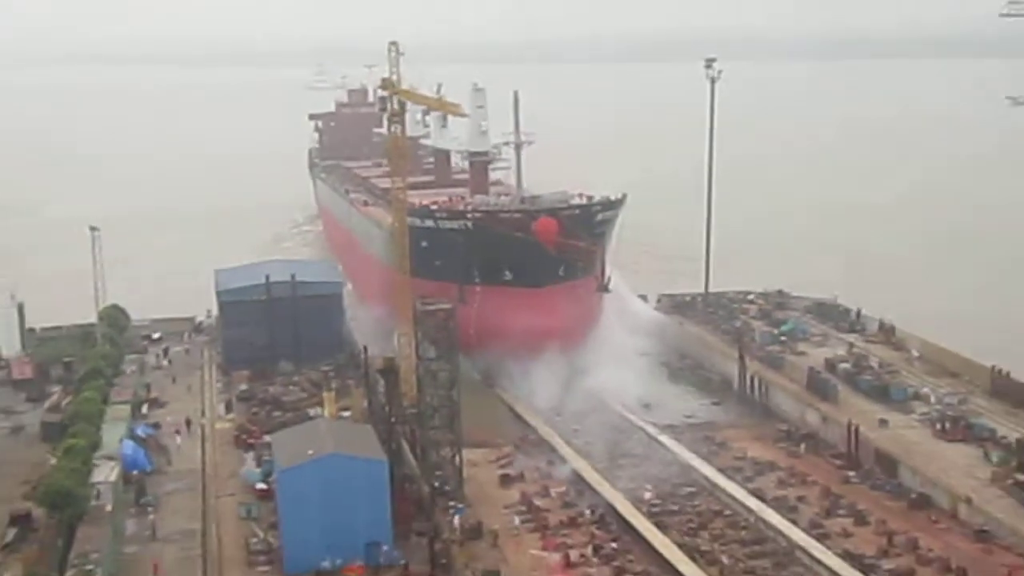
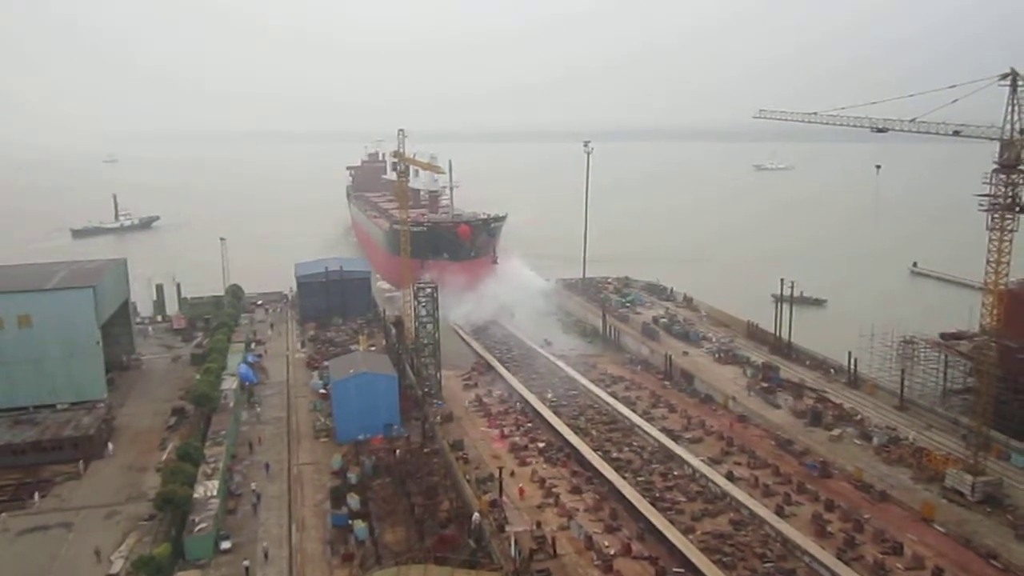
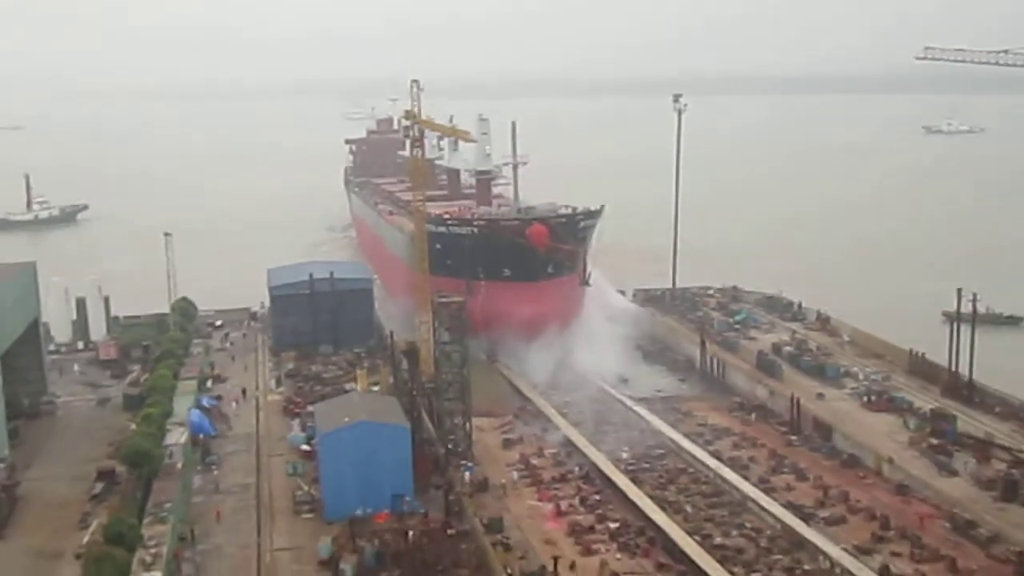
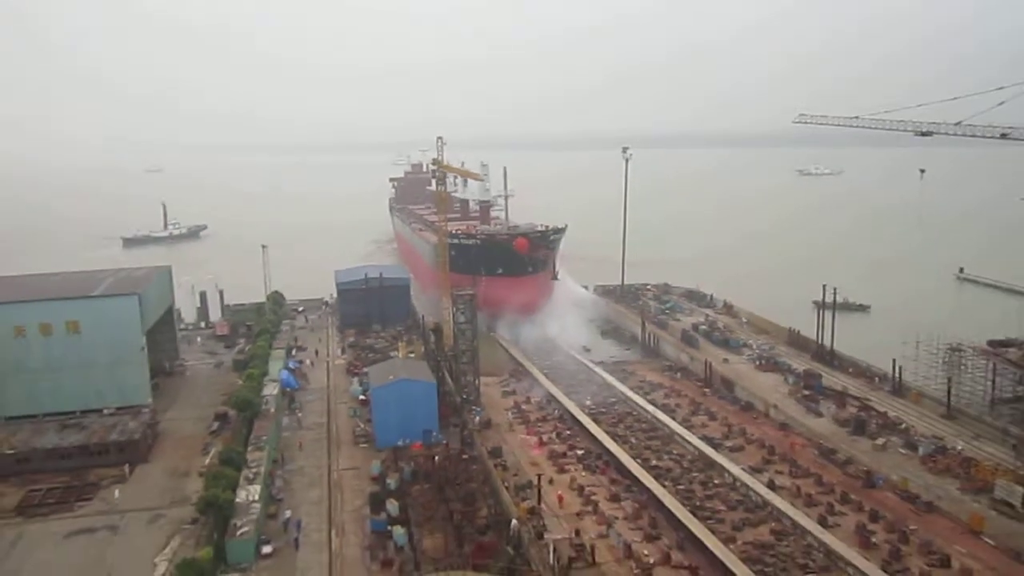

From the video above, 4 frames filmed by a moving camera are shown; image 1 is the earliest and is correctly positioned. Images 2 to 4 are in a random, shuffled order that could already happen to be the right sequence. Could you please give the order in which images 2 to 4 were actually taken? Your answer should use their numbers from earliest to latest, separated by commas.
3, 4, 2
